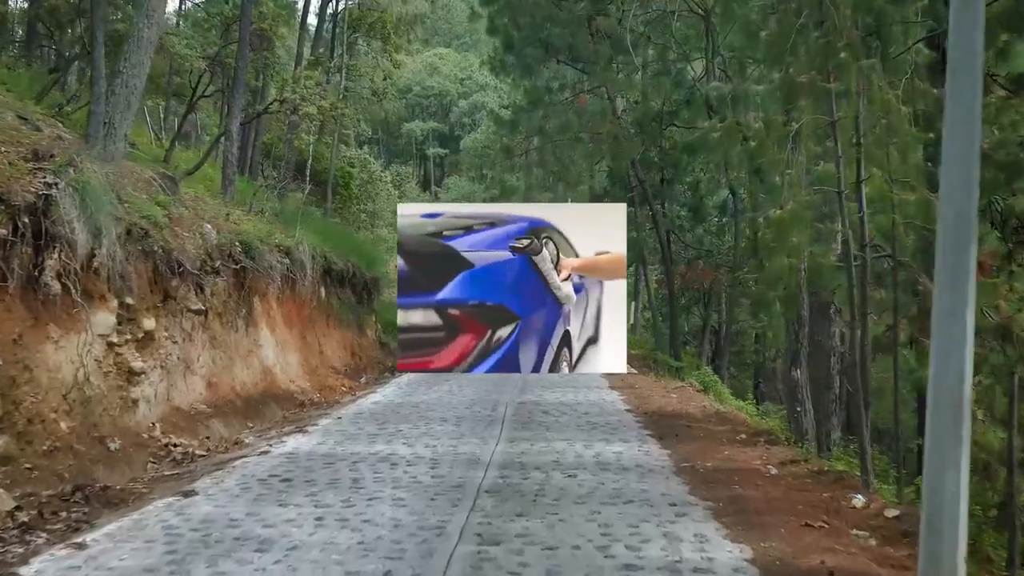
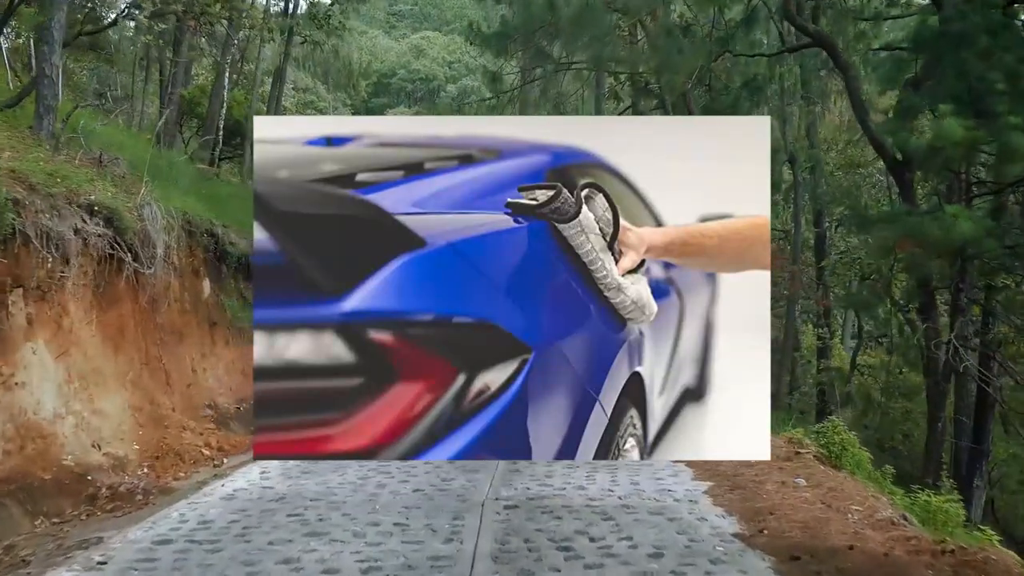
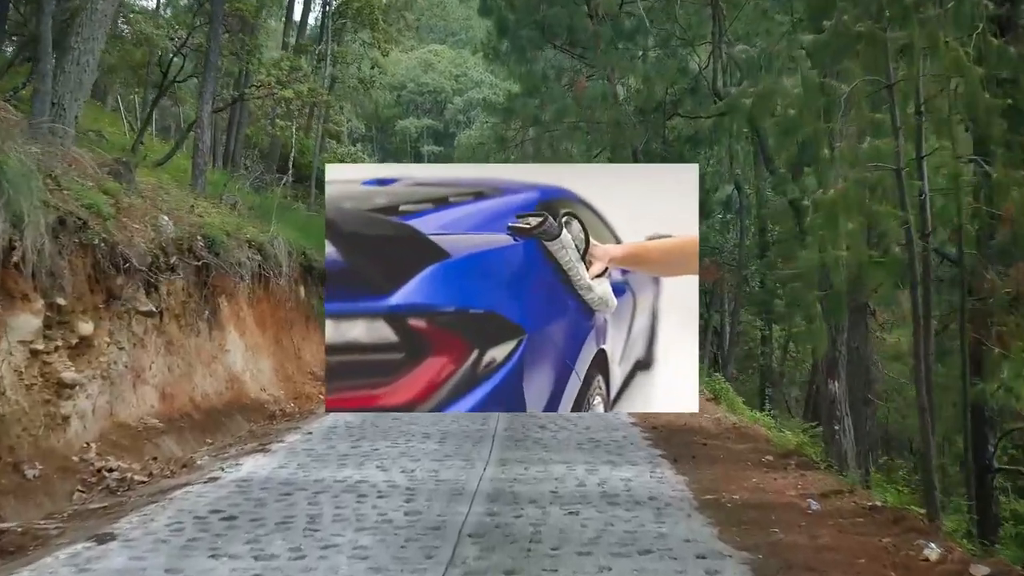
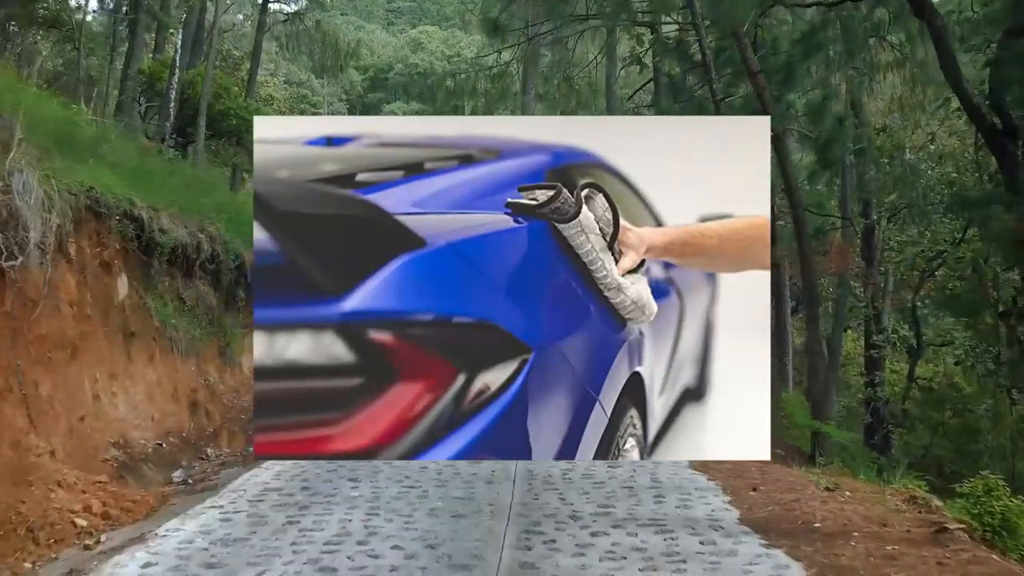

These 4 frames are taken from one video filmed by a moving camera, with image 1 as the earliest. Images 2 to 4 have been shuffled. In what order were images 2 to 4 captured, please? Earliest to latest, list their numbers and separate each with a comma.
3, 2, 4
